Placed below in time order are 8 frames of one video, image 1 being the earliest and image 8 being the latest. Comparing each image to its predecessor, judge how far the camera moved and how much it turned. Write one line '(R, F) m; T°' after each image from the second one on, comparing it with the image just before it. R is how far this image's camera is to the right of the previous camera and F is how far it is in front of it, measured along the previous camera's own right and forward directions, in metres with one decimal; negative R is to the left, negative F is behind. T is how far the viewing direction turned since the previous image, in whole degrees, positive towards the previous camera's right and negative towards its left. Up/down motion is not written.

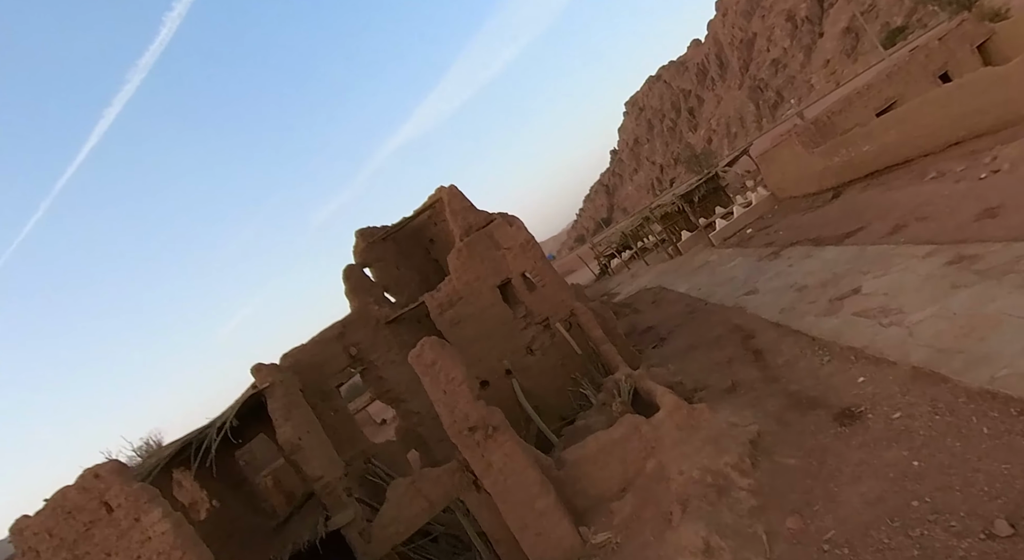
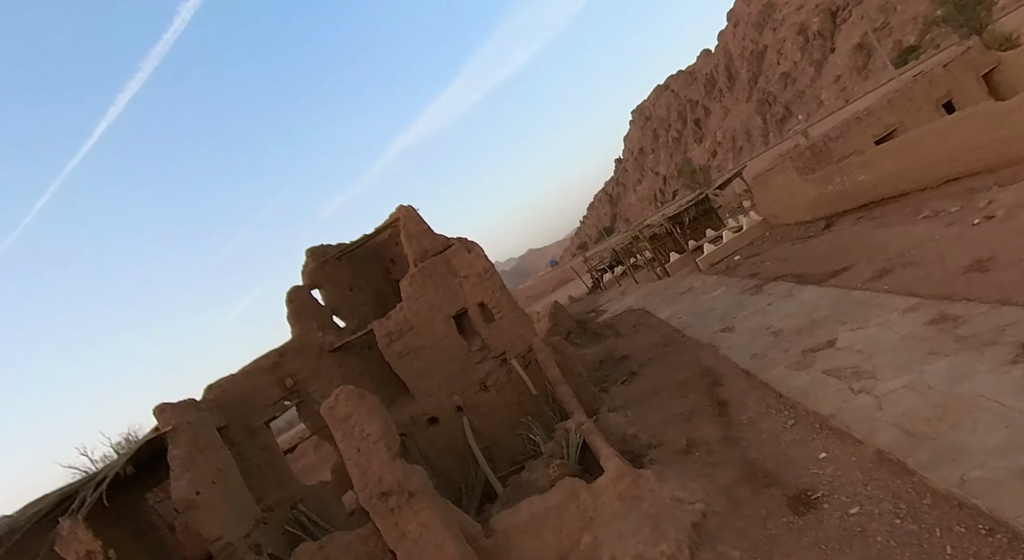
(+0.7, +0.6) m; 0°
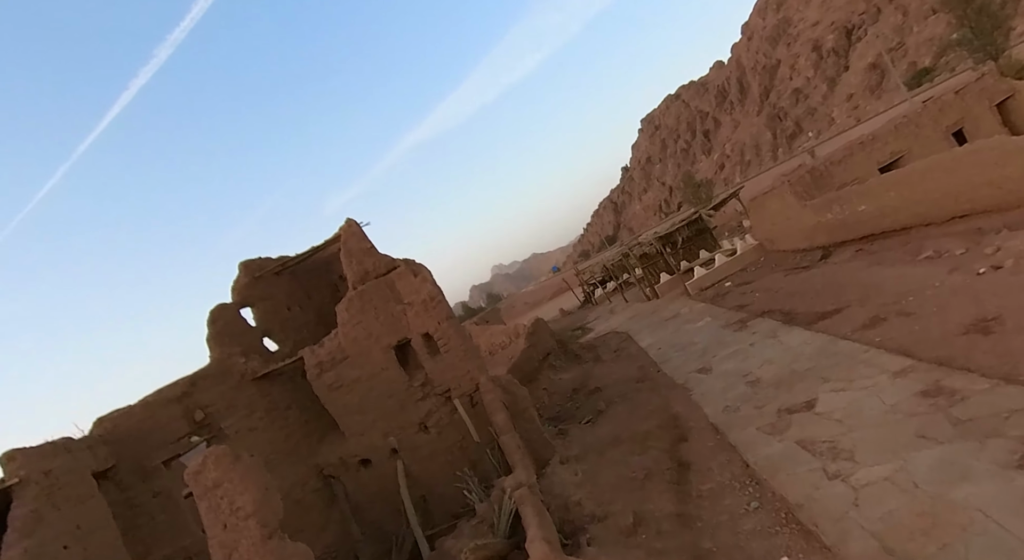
(+0.7, +0.9) m; 0°
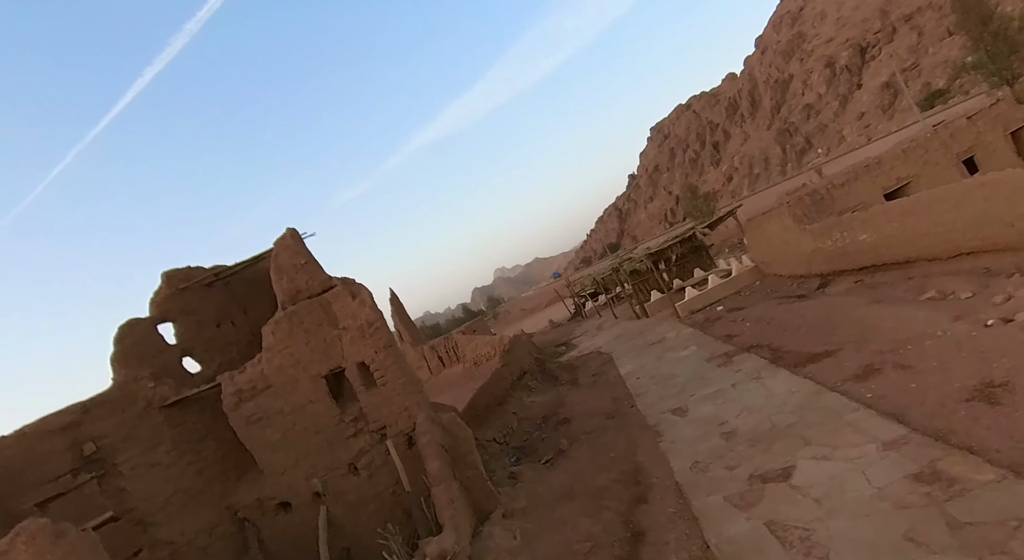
(+0.7, +0.9) m; 0°
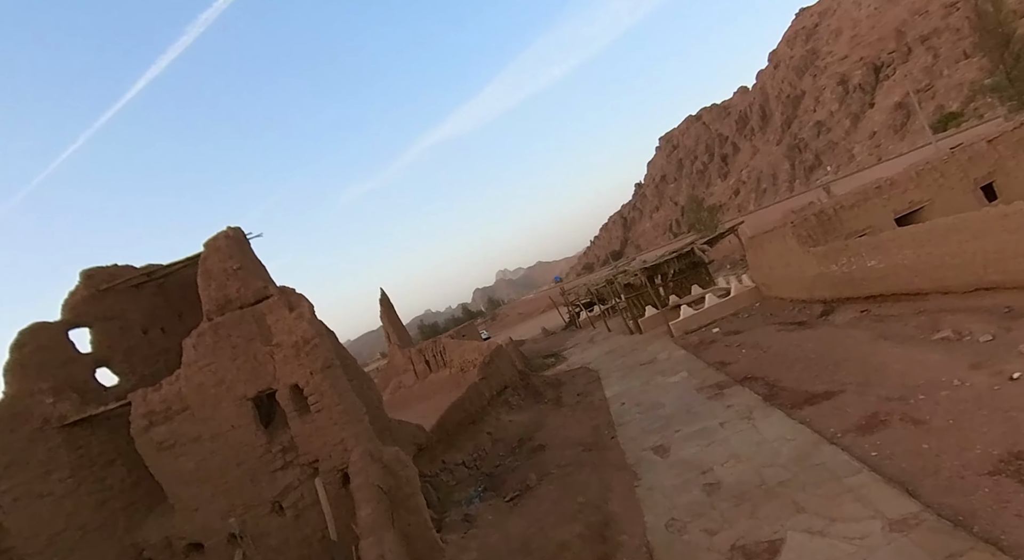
(+0.5, +0.9) m; 0°
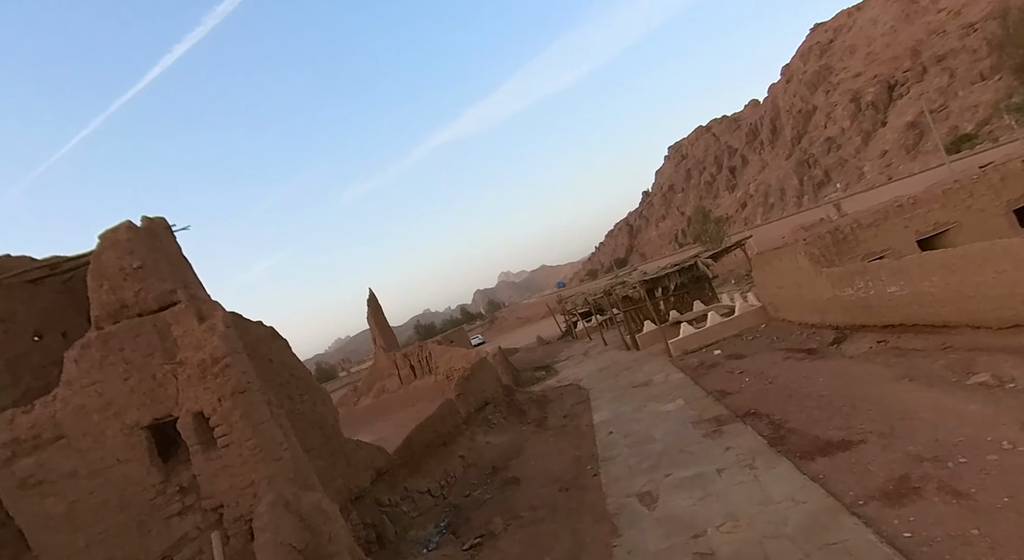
(+0.4, +1.2) m; 0°
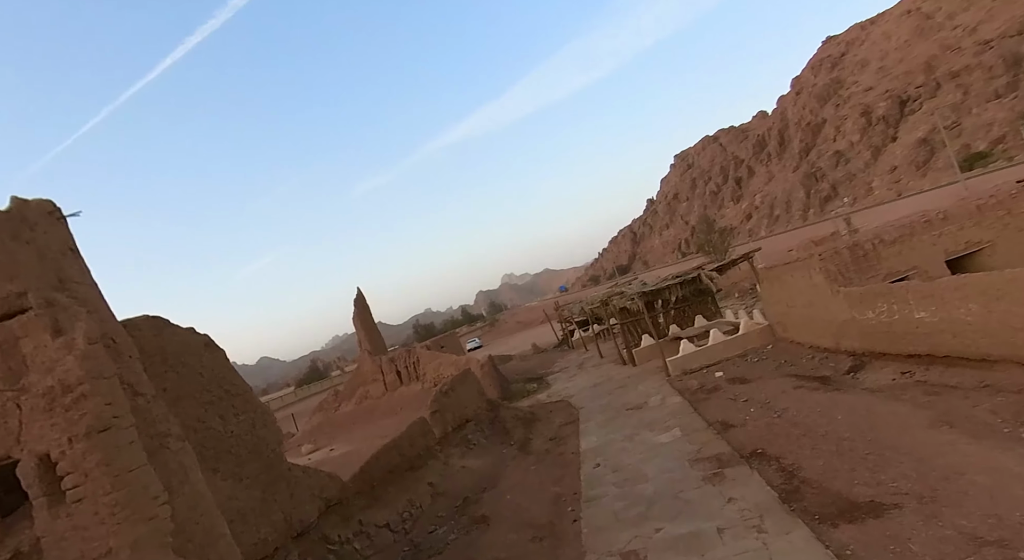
(+0.4, +1.2) m; 0°
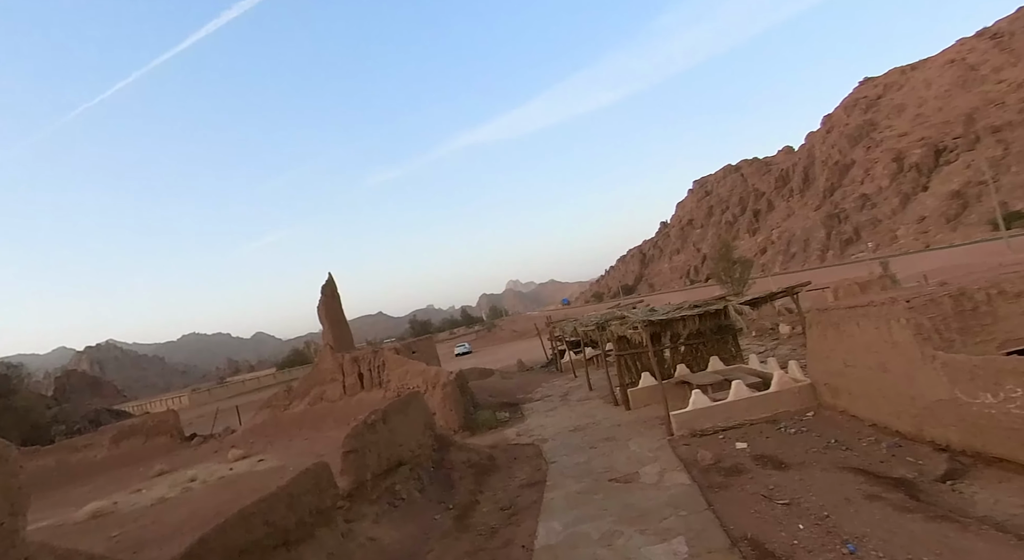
(+0.7, +3.5) m; -1°
